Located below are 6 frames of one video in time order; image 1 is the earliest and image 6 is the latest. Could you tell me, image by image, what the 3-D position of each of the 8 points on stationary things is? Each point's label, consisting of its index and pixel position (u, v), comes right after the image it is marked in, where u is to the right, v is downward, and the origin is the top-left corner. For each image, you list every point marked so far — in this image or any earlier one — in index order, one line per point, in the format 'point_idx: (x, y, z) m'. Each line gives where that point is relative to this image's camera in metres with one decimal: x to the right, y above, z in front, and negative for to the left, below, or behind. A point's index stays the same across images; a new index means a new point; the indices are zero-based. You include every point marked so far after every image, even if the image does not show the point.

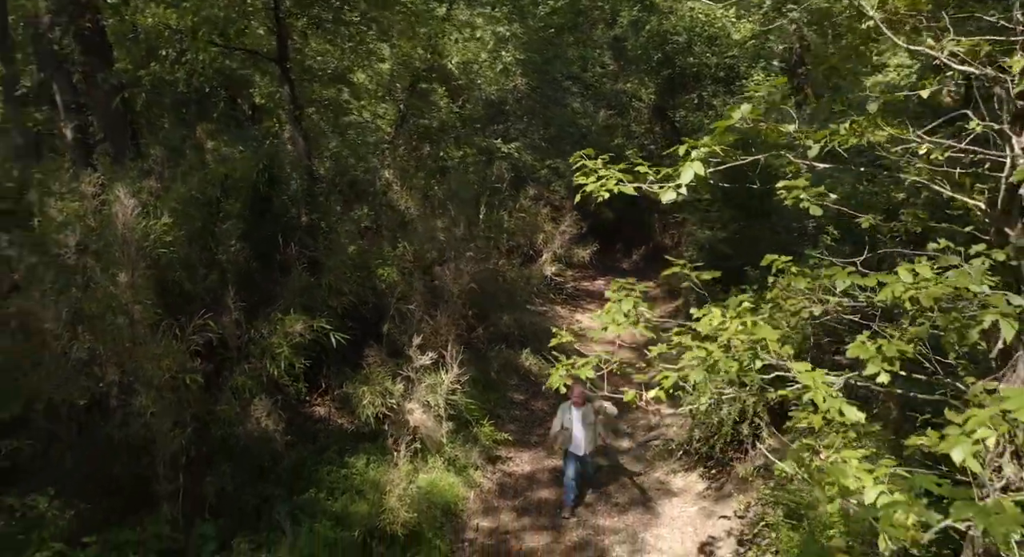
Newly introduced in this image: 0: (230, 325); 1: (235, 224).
0: (-3.0, -0.5, +7.4) m
1: (-3.2, +0.6, +7.9) m
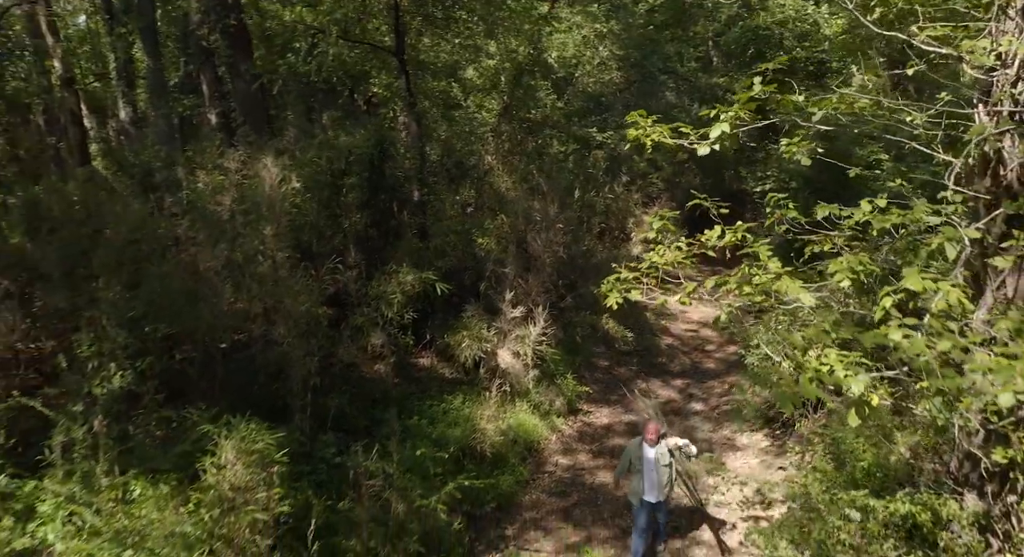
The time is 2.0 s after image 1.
0: (-2.0, 0.0, +8.7) m
1: (-2.0, +1.1, +9.2) m
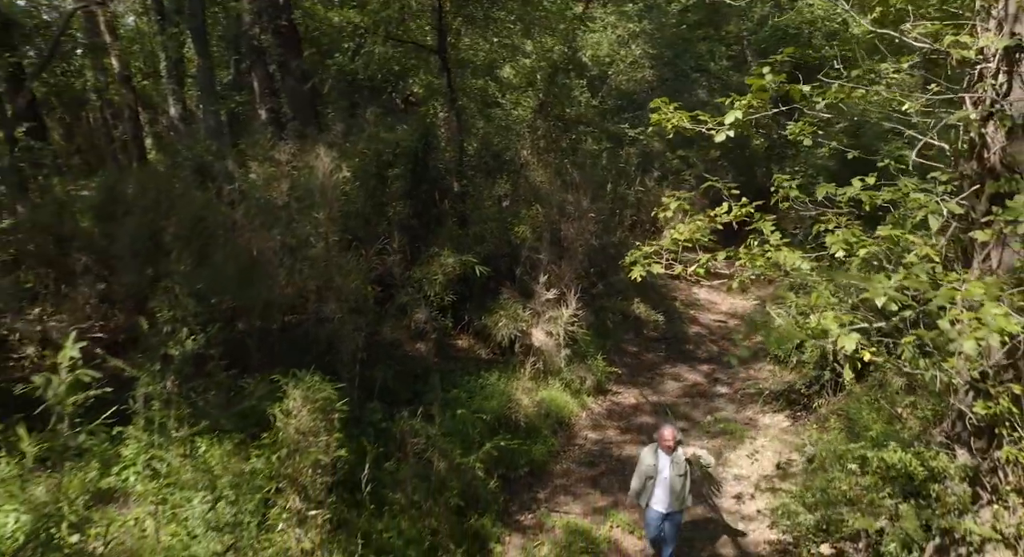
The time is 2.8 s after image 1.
0: (-1.5, +0.2, +9.3) m
1: (-1.5, +1.3, +9.8) m
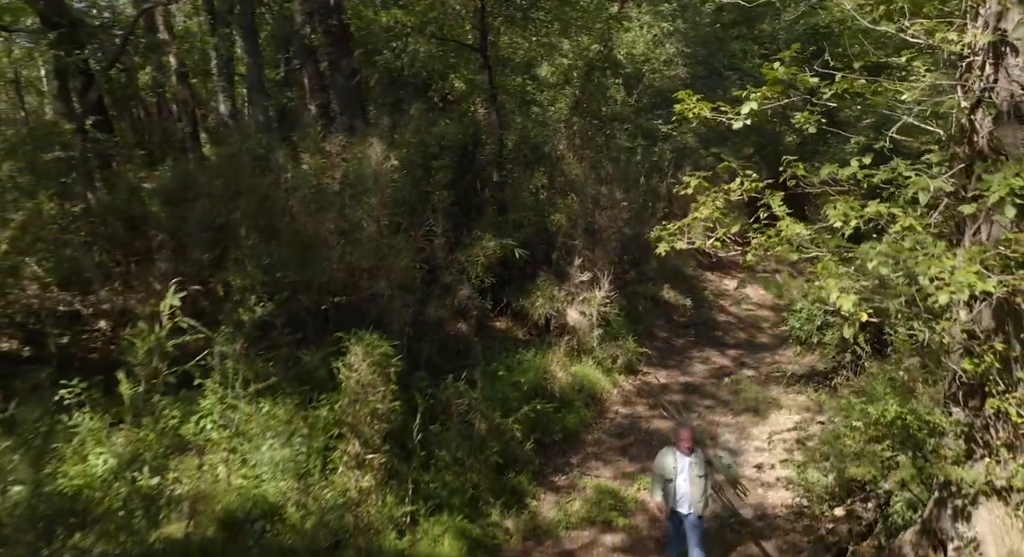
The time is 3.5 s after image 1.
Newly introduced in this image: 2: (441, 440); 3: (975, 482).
0: (-1.0, +0.5, +10.0) m
1: (-1.0, +1.6, +10.5) m
2: (-0.7, -1.7, +7.2) m
3: (+3.2, -1.4, +4.9) m
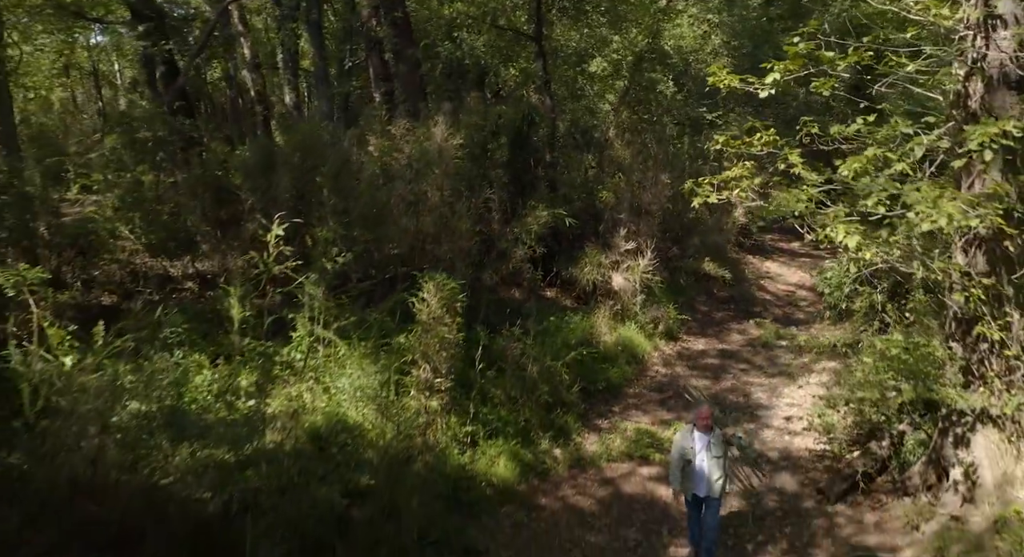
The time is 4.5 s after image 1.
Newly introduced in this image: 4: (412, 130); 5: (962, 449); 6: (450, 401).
0: (-0.2, +1.0, +10.9) m
1: (-0.1, +2.1, +11.4) m
2: (-0.2, -1.2, +8.1) m
3: (+3.6, -1.0, +5.5) m
4: (-1.5, +2.2, +10.4) m
5: (+3.8, -1.4, +5.9) m
6: (-0.7, -1.3, +7.4) m
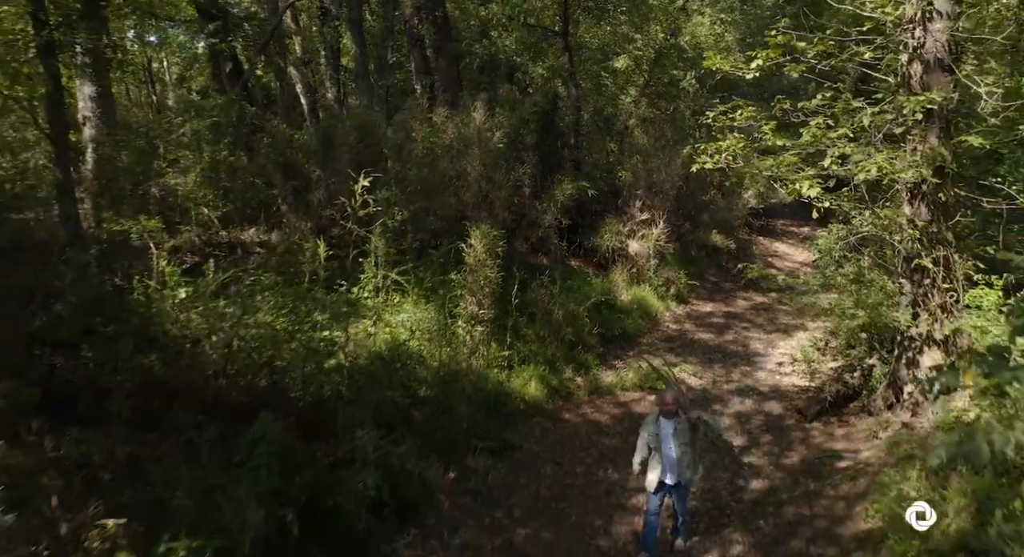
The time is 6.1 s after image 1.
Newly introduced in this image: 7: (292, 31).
0: (+0.3, +1.5, +12.3) m
1: (+0.4, +2.6, +12.8) m
2: (+0.2, -0.6, +9.5) m
3: (+3.9, -0.5, +6.8) m
4: (-1.0, +2.8, +11.9) m
5: (+4.1, -0.9, +7.3) m
6: (-0.3, -0.7, +8.9) m
7: (-5.5, +6.3, +17.8) m
